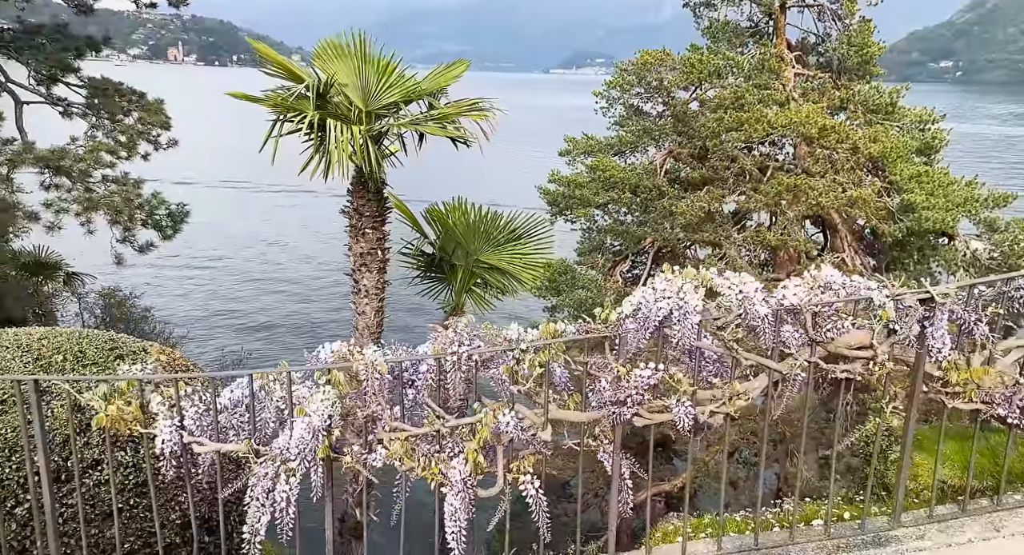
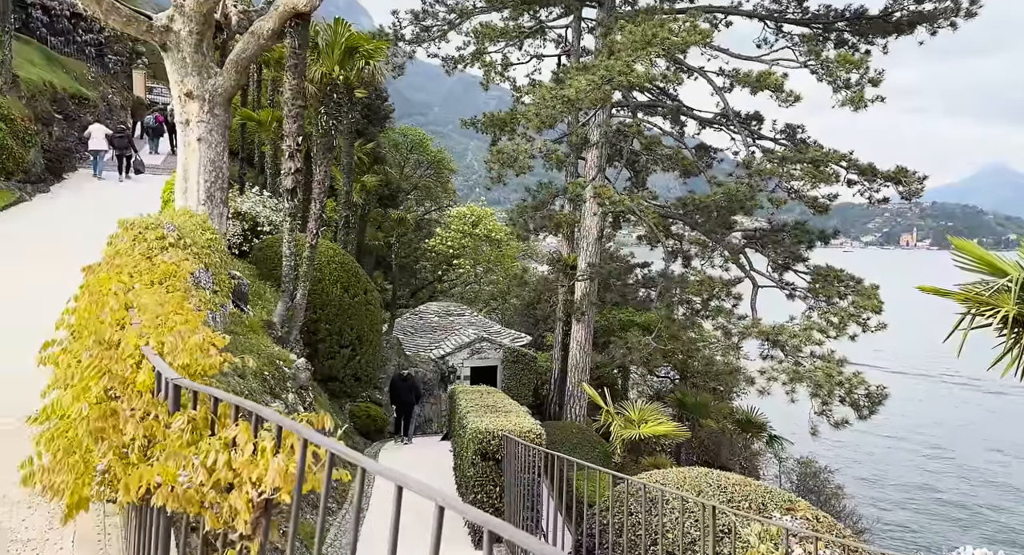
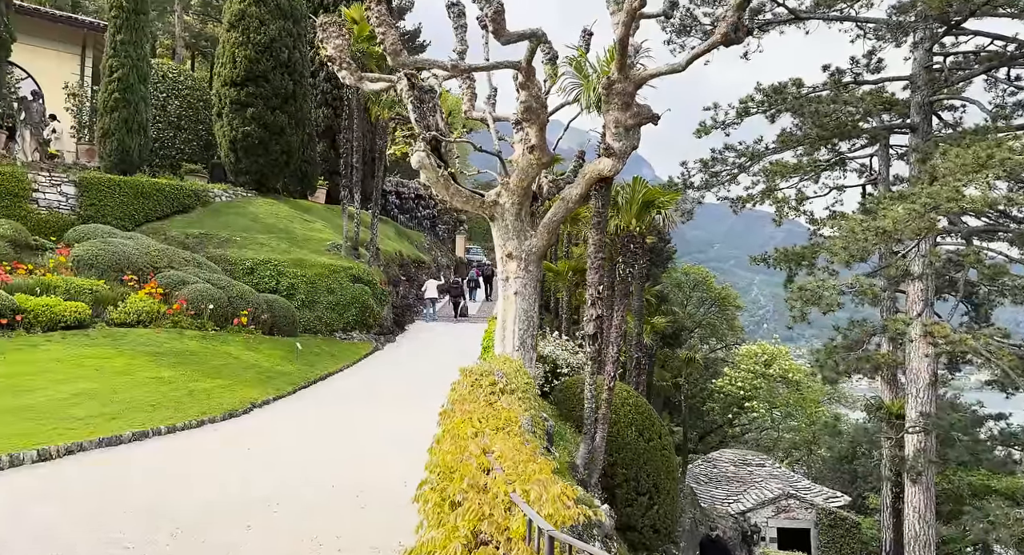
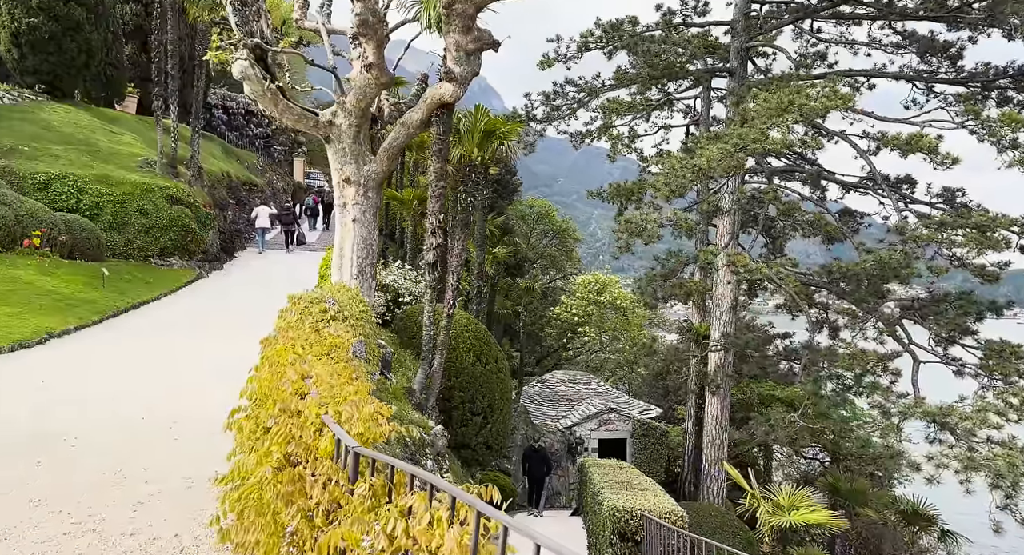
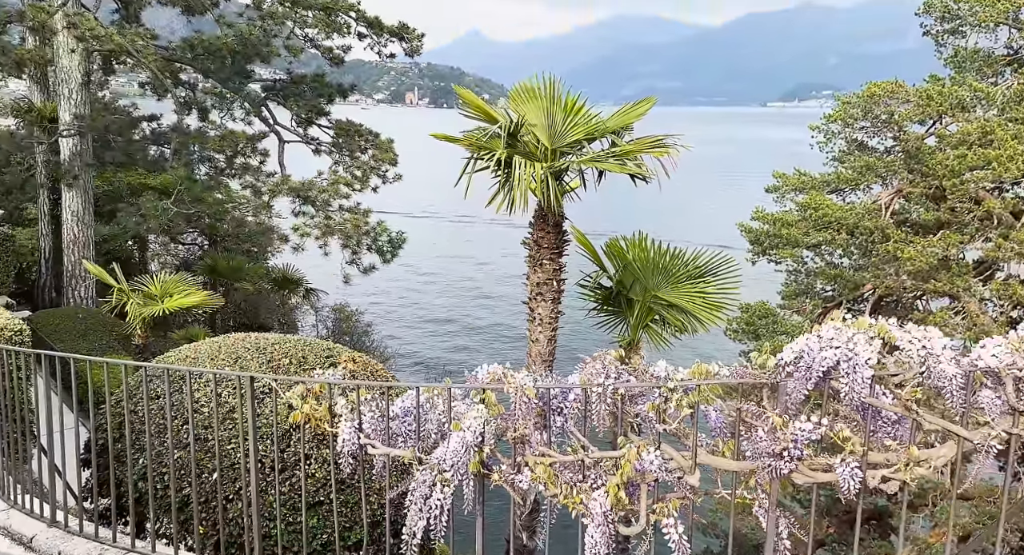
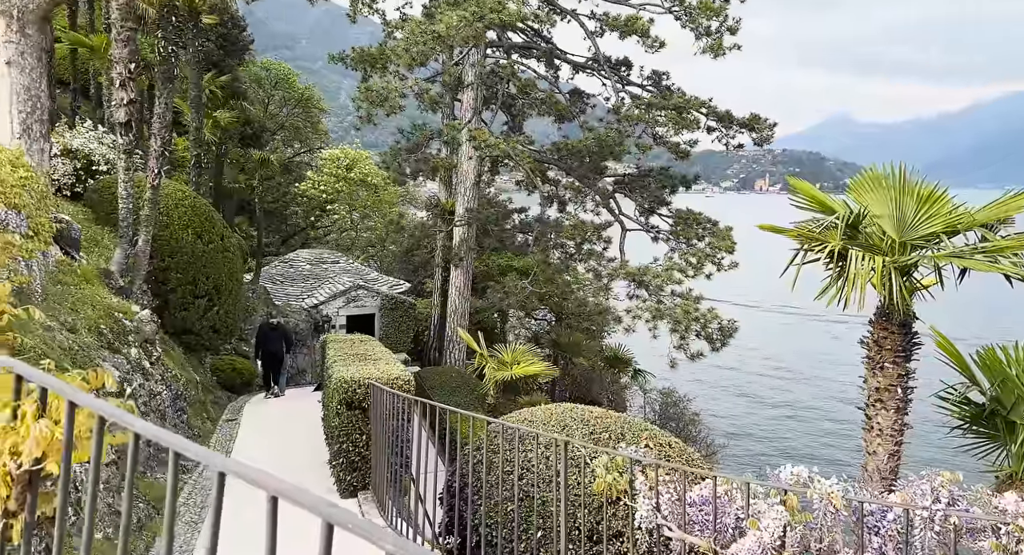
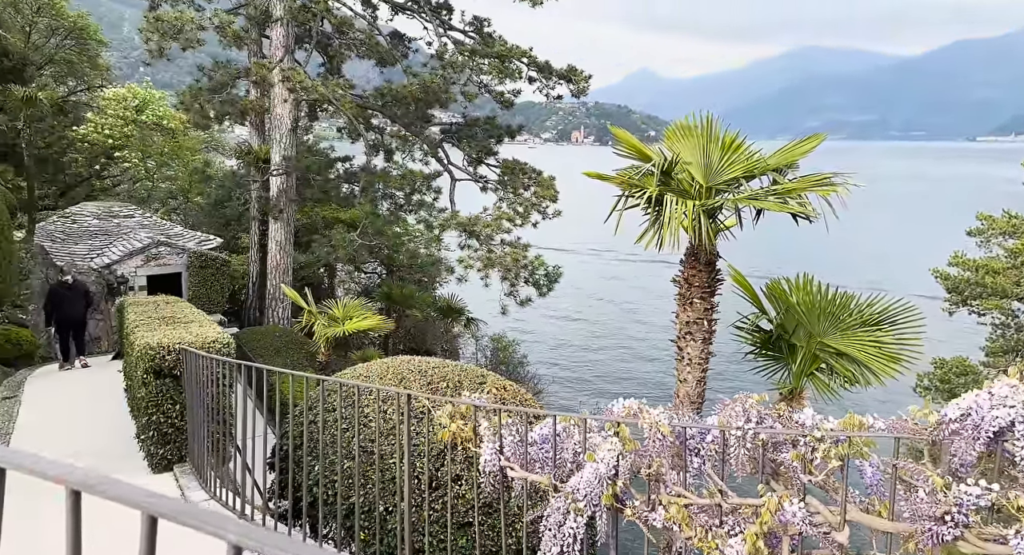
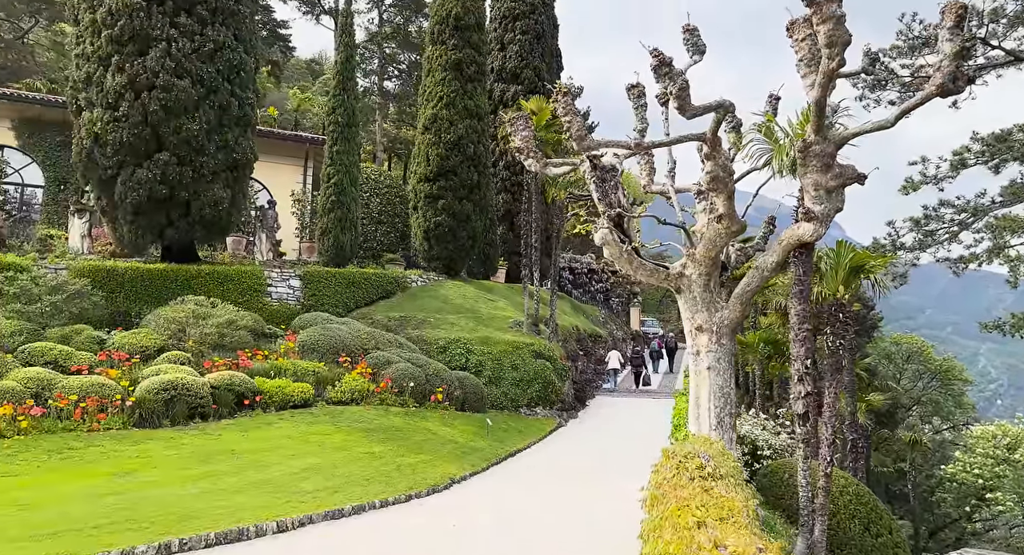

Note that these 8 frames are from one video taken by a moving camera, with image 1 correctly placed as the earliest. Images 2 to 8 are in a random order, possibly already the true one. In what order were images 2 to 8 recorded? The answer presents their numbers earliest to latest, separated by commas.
5, 7, 6, 2, 4, 3, 8
